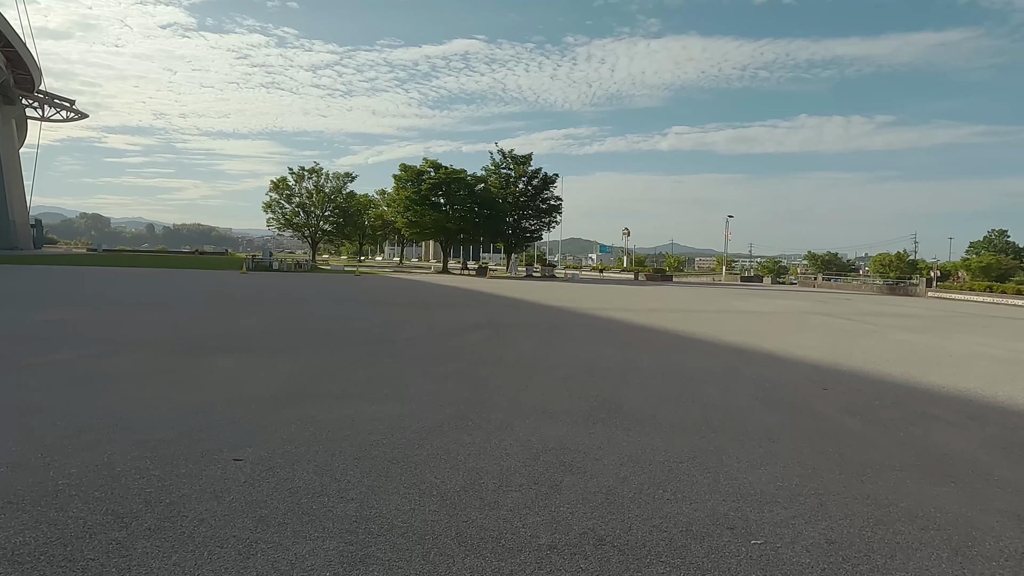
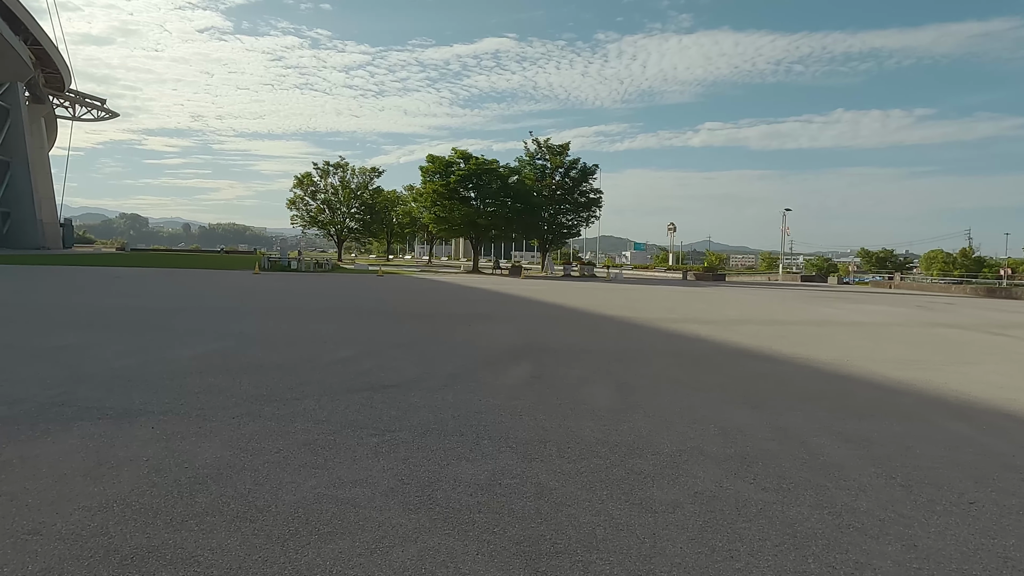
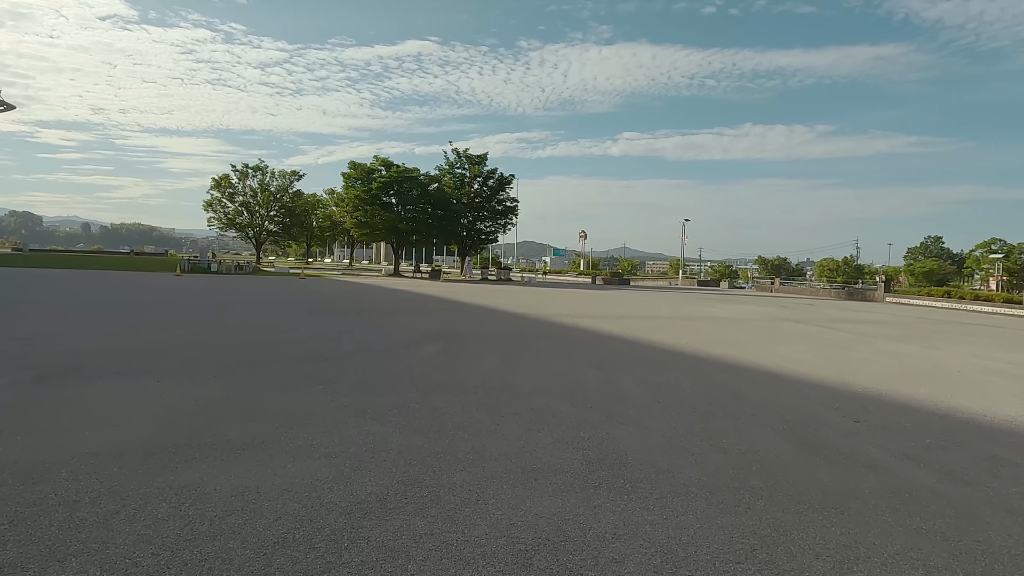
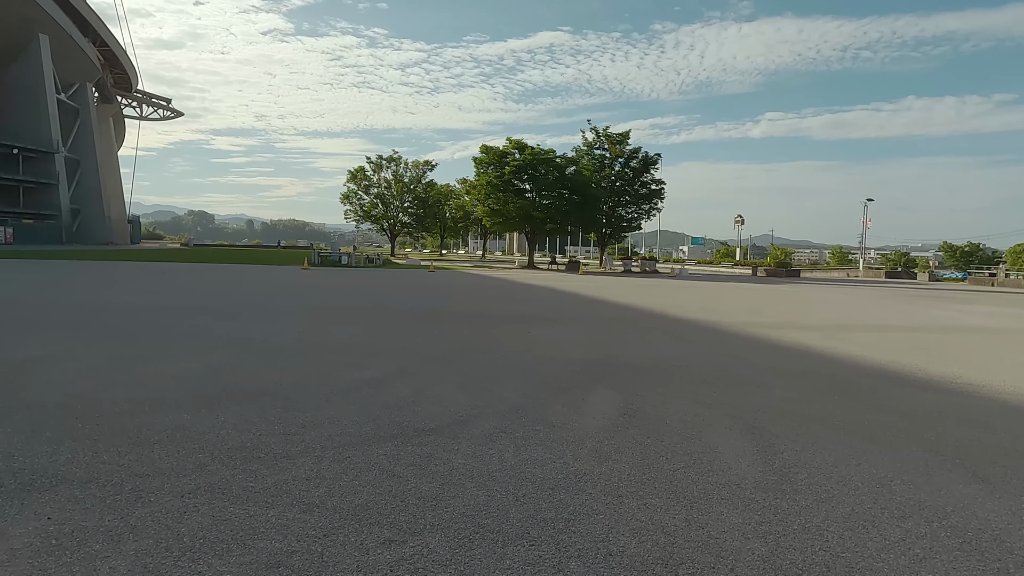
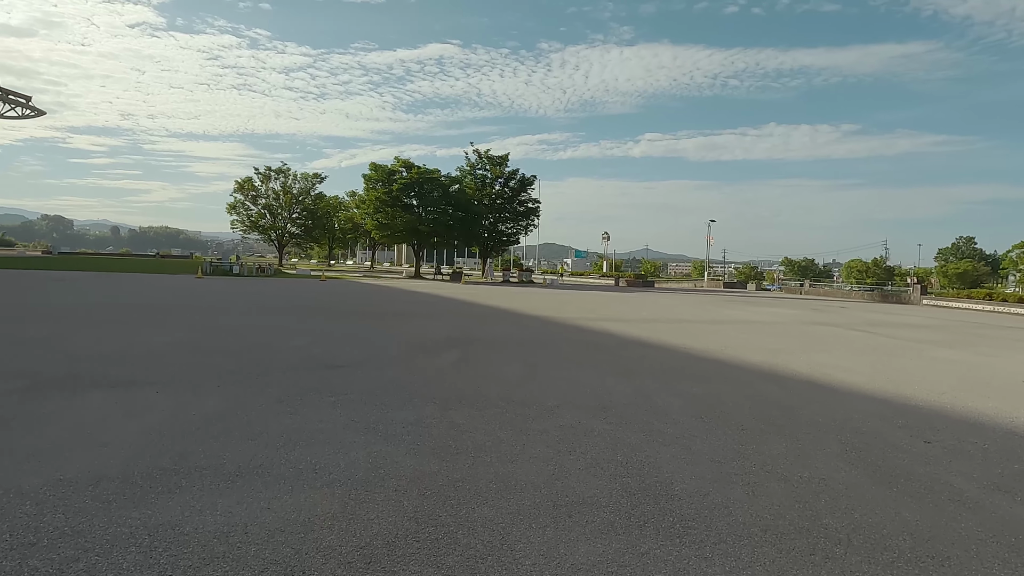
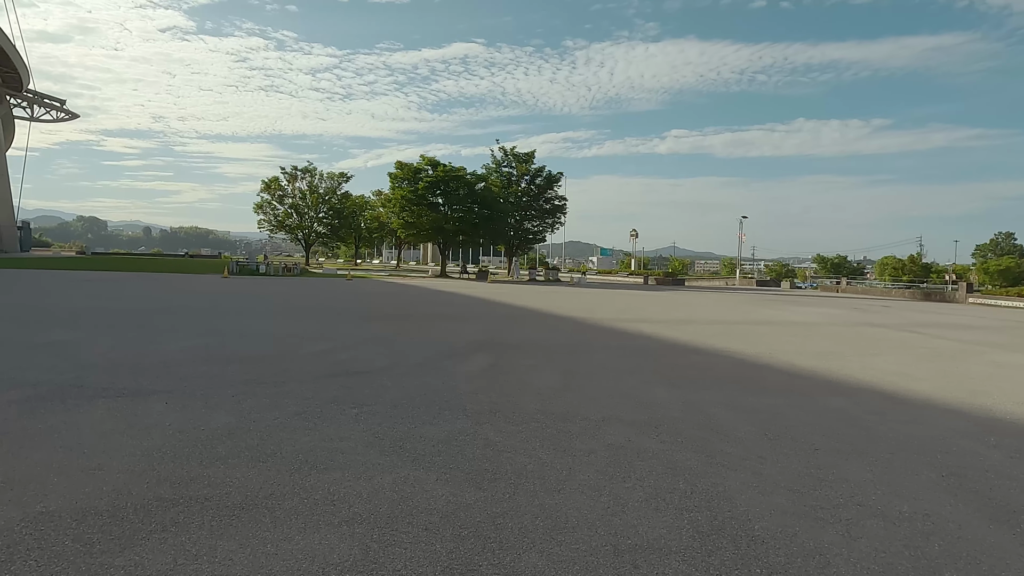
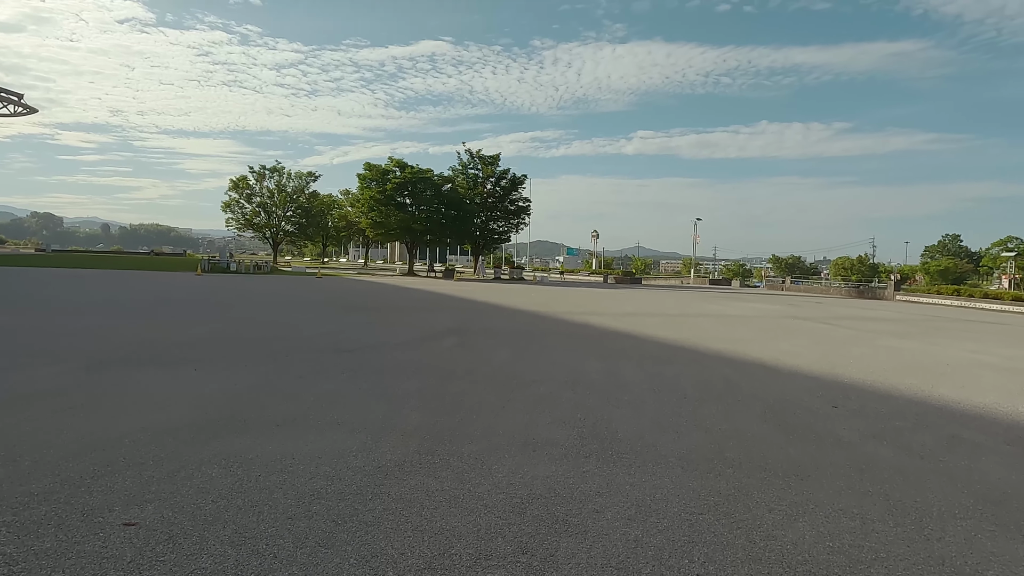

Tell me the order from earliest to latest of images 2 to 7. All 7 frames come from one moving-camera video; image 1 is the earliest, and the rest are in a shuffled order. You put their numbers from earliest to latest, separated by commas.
7, 3, 5, 6, 2, 4
